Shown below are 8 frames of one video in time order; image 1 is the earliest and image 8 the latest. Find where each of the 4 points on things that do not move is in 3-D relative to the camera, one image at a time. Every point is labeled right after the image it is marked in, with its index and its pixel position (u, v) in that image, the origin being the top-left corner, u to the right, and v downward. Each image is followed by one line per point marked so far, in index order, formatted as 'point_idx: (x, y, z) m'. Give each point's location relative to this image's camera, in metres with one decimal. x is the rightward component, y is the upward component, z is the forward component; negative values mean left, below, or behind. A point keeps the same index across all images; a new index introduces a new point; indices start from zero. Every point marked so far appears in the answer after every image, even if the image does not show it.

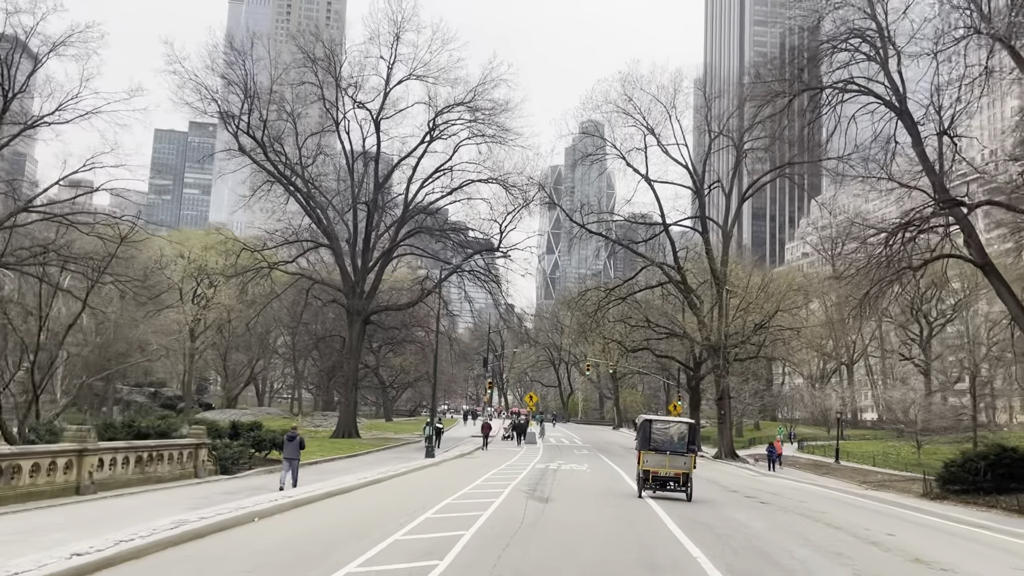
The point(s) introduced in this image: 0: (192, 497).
0: (-5.5, -3.6, +15.0) m
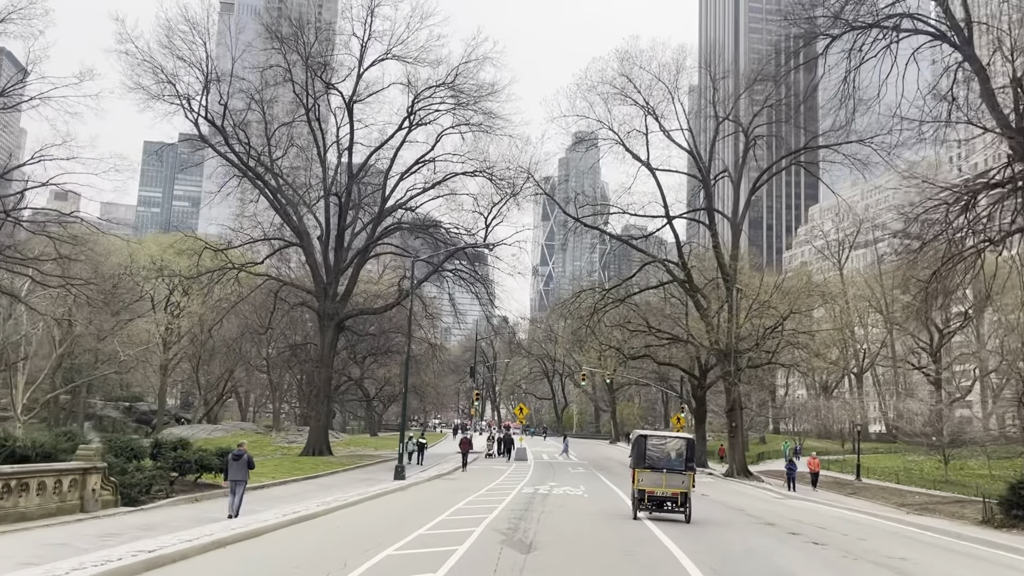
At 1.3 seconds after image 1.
0: (-5.9, -3.3, +11.0) m
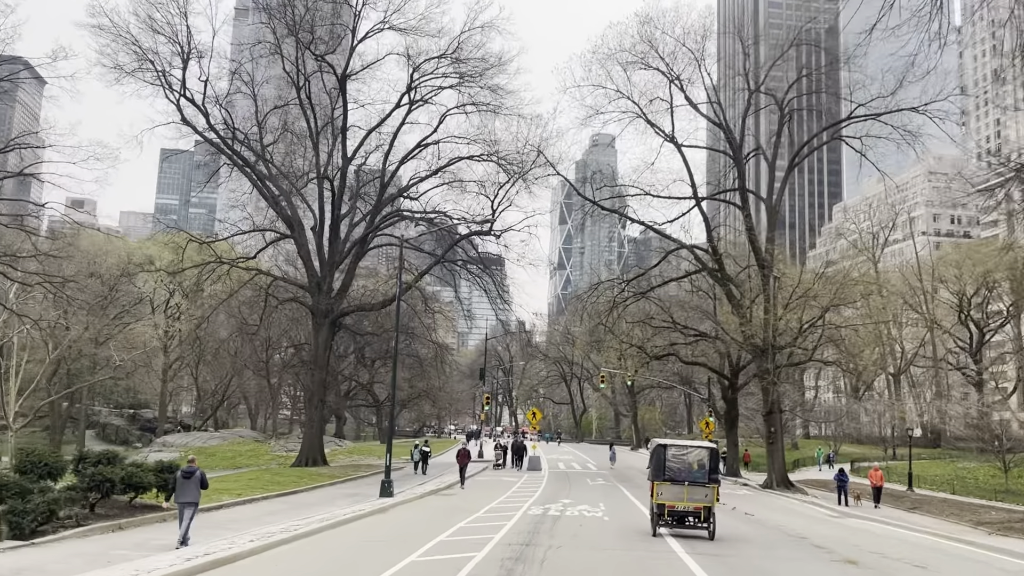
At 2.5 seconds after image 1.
0: (-6.0, -2.8, +7.6) m
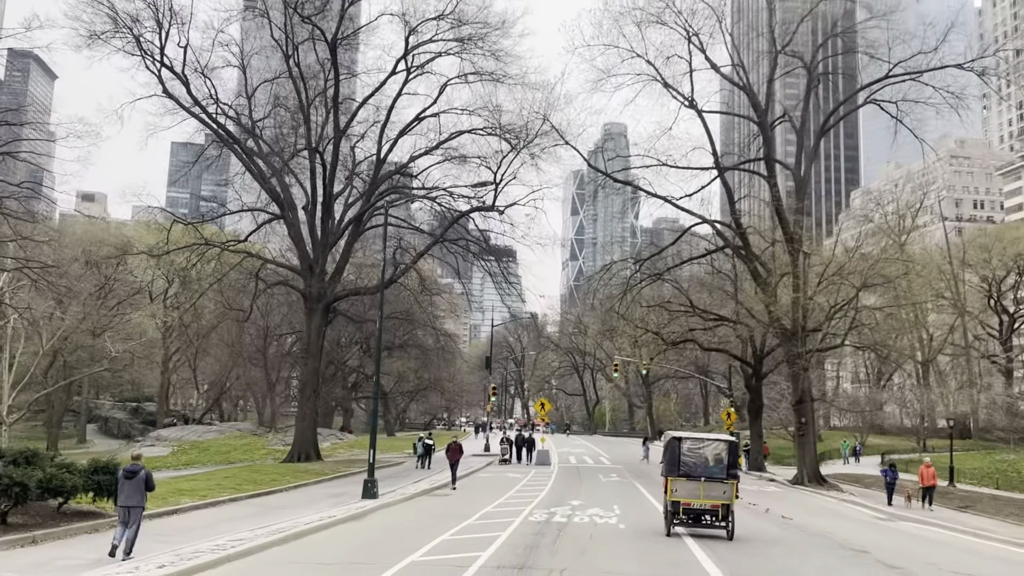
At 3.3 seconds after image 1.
0: (-6.2, -2.4, +5.2) m
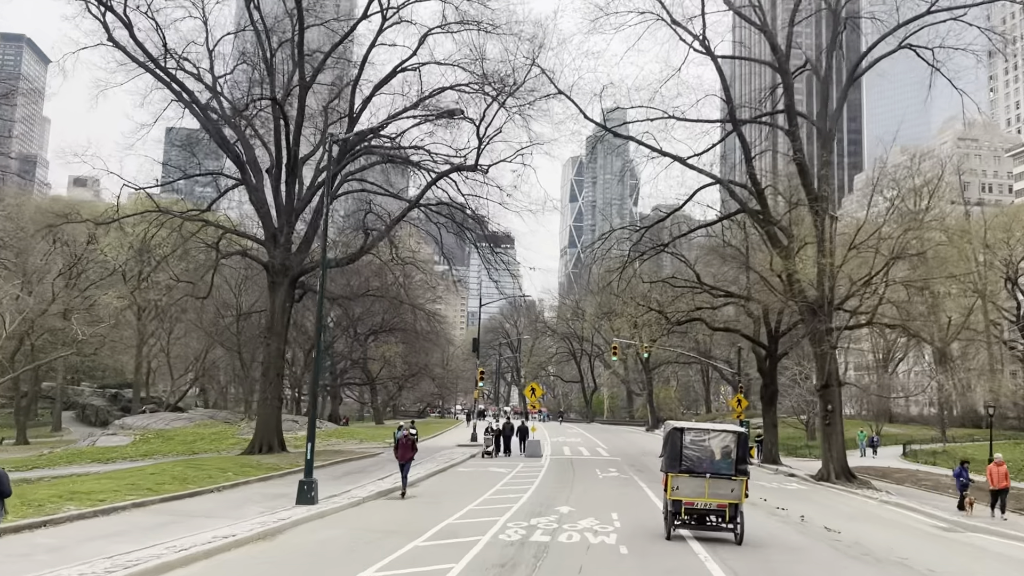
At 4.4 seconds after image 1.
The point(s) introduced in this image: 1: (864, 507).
0: (-6.6, -1.8, +1.8) m
1: (+7.4, -4.7, +18.2) m
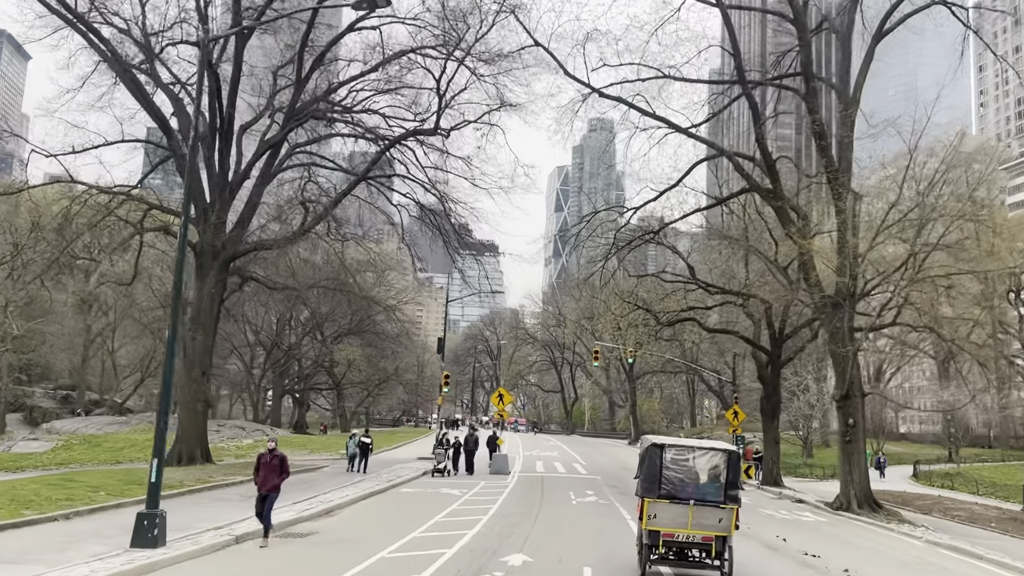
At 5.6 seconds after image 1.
0: (-7.1, -1.0, -2.4) m
1: (+6.5, -4.4, +14.3) m
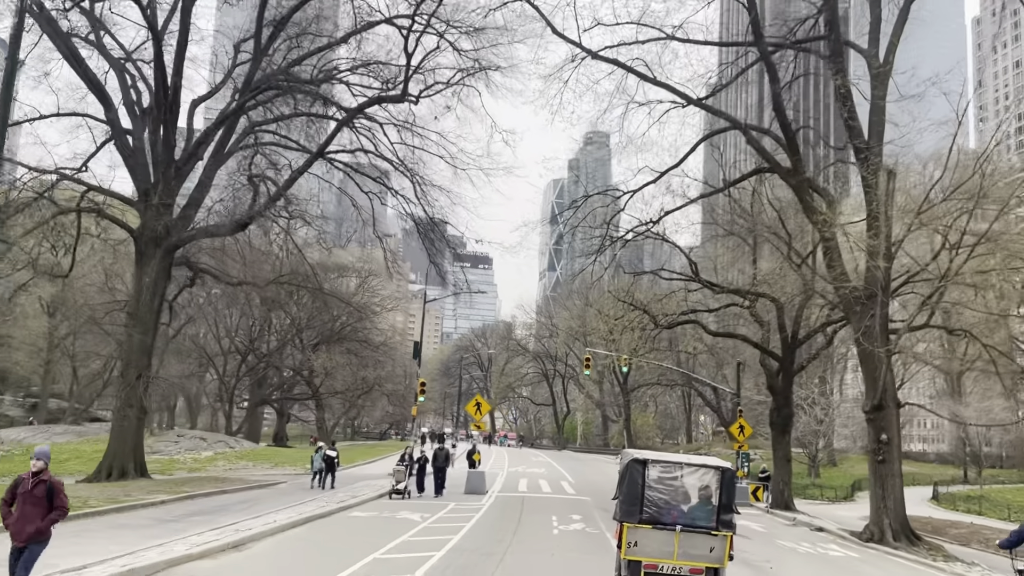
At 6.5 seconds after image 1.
0: (-7.5, -0.4, -5.4) m
1: (+6.0, -4.1, +11.3) m
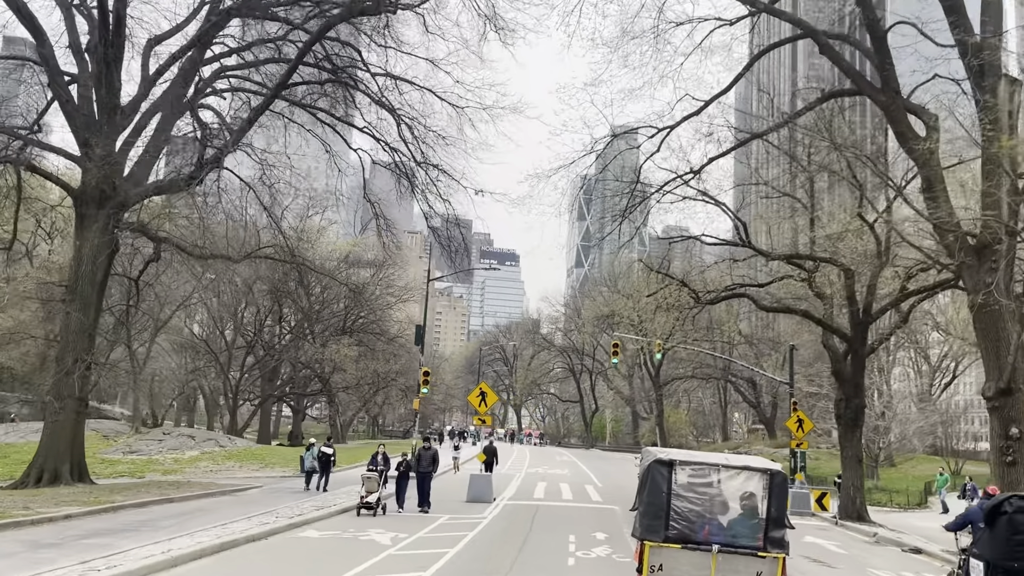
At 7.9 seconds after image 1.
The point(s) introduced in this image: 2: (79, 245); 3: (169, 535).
0: (-8.2, +0.3, -9.1) m
1: (+5.9, -3.3, +7.1) m
2: (-9.8, +0.9, +19.5) m
3: (-4.8, -3.5, +12.0) m
